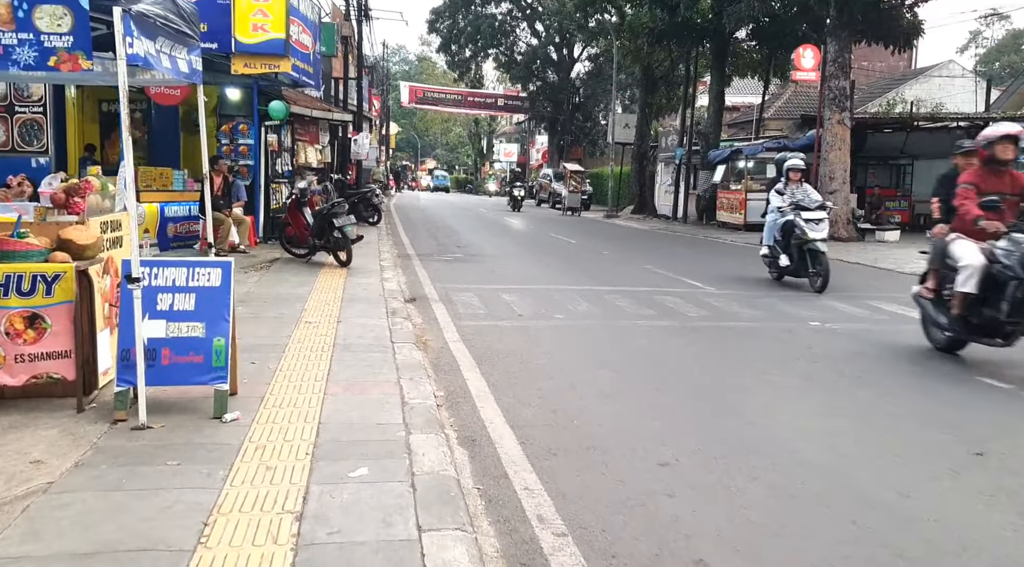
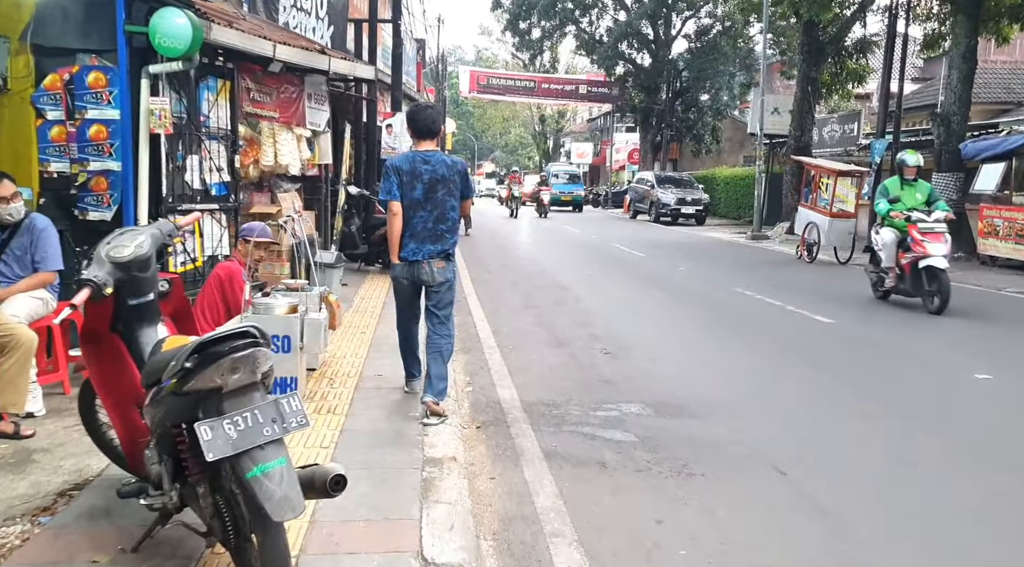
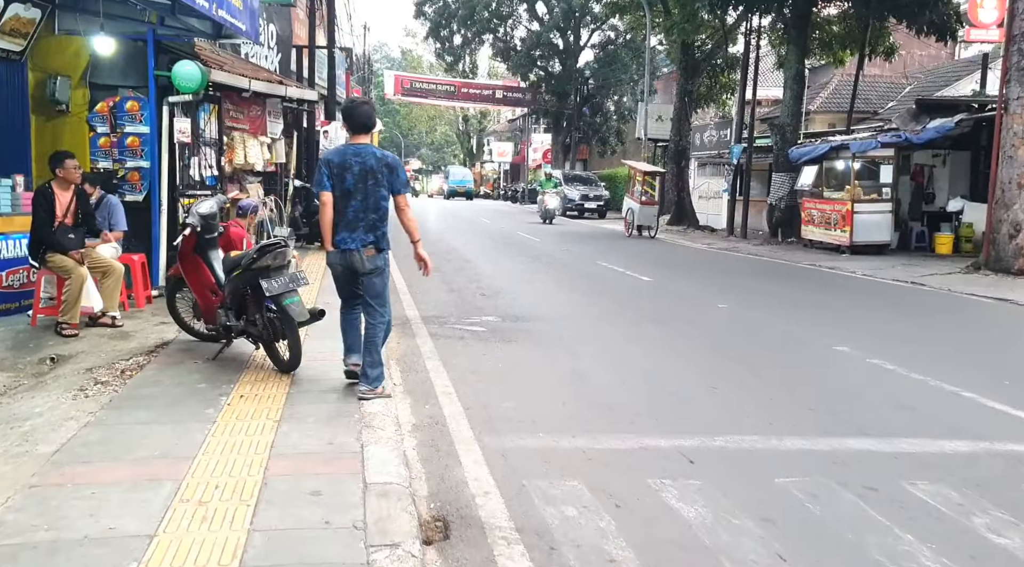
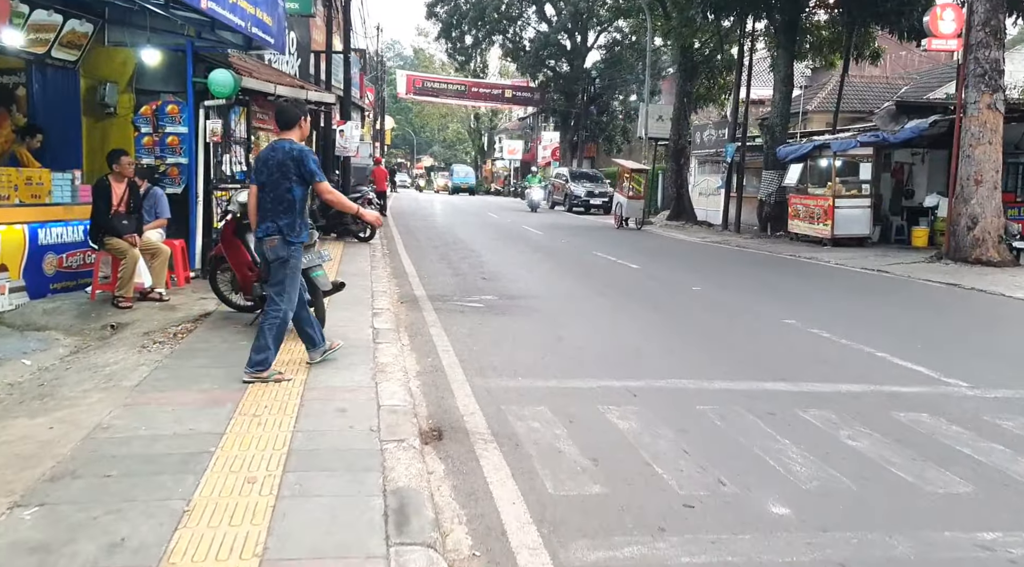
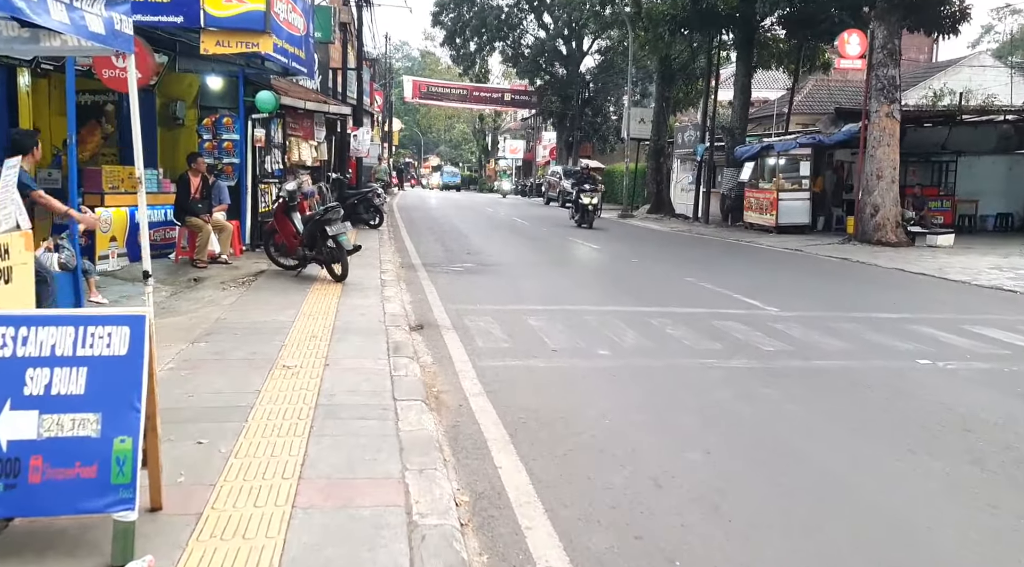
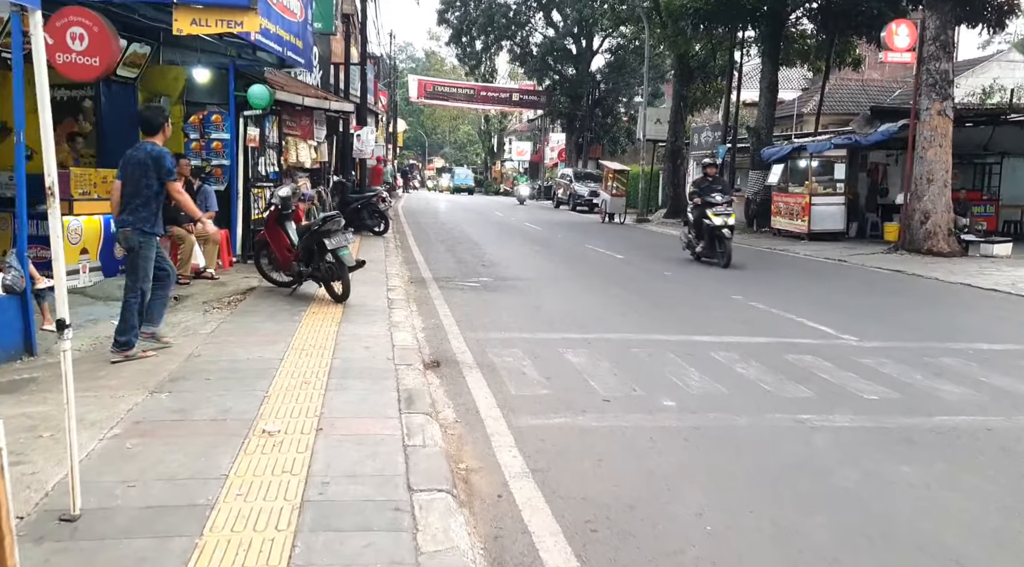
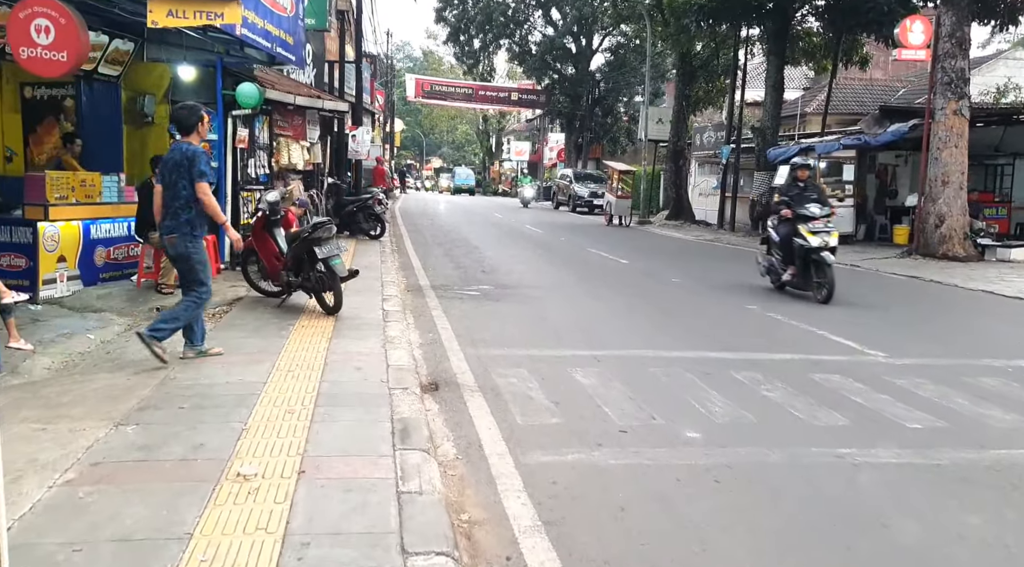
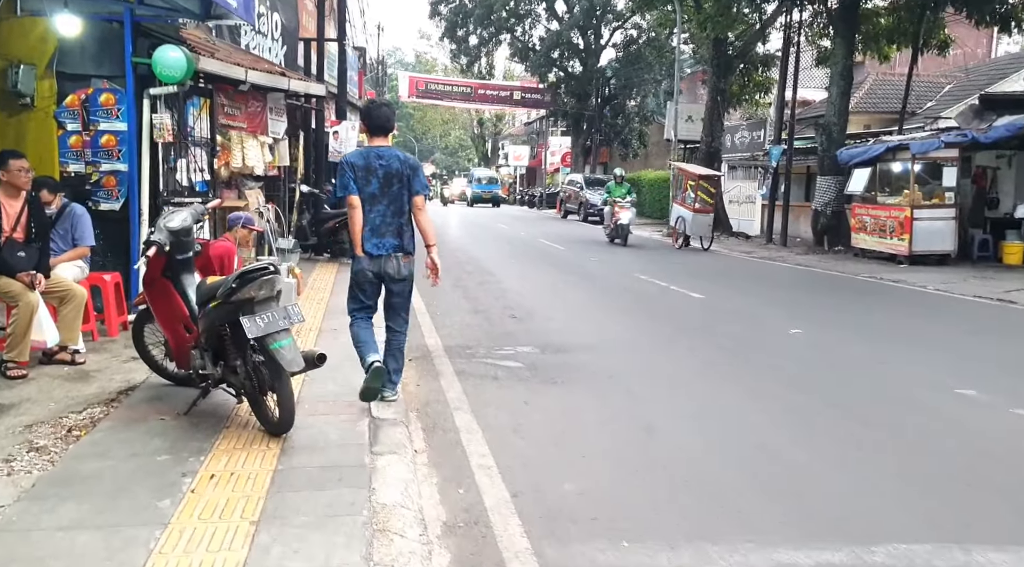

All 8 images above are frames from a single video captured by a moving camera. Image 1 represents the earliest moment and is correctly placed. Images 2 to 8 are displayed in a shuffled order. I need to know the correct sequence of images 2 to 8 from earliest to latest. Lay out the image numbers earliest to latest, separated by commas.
5, 6, 7, 4, 3, 8, 2
